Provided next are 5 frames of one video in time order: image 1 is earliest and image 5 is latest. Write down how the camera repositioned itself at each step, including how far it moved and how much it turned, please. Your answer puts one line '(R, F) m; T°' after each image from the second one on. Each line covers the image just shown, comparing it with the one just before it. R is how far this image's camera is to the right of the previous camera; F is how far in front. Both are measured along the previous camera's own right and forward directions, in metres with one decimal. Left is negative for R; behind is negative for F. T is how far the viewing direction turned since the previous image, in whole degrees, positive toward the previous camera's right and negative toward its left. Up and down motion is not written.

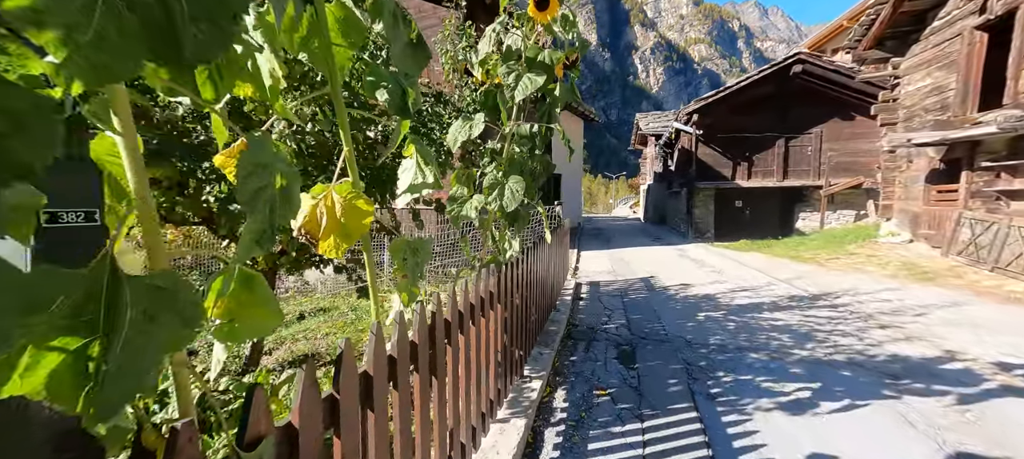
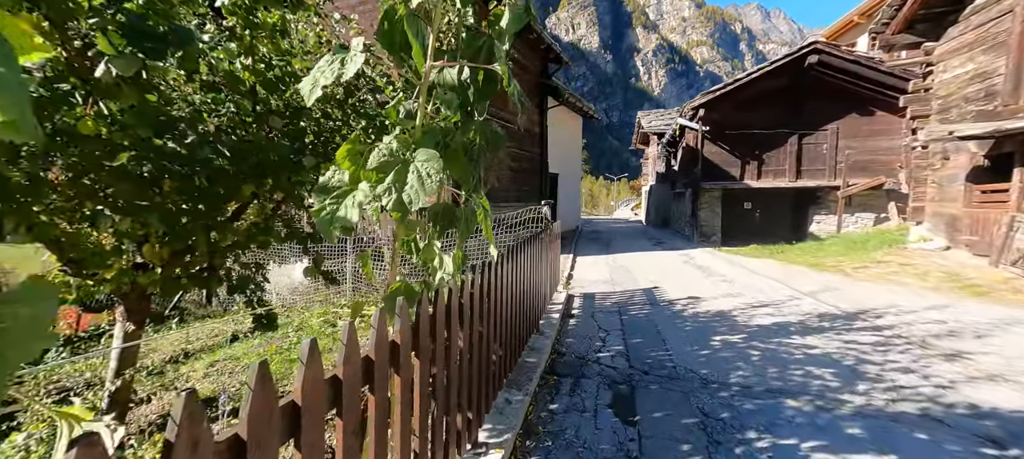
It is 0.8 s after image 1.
(+0.3, +1.1) m; 0°
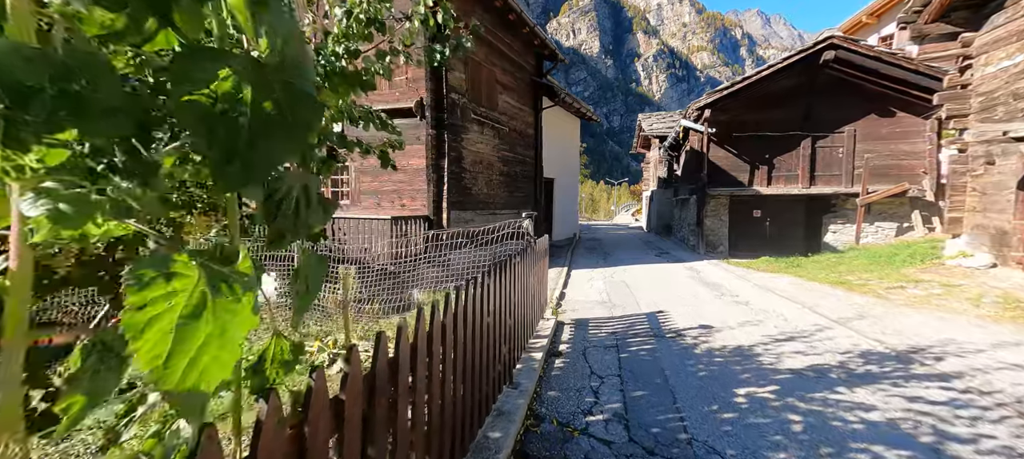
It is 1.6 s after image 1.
(+0.3, +1.1) m; 0°
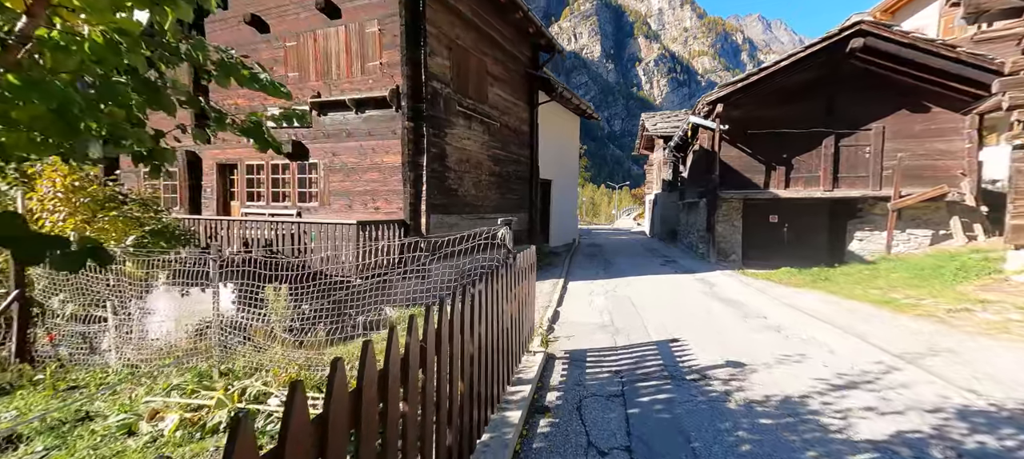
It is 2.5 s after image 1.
(+0.2, +1.3) m; 0°
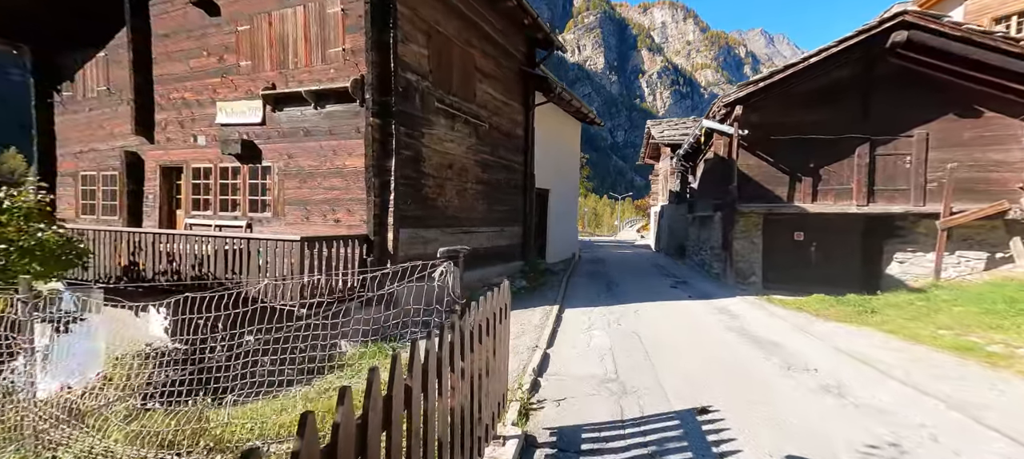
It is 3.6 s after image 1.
(+0.3, +1.5) m; 0°
